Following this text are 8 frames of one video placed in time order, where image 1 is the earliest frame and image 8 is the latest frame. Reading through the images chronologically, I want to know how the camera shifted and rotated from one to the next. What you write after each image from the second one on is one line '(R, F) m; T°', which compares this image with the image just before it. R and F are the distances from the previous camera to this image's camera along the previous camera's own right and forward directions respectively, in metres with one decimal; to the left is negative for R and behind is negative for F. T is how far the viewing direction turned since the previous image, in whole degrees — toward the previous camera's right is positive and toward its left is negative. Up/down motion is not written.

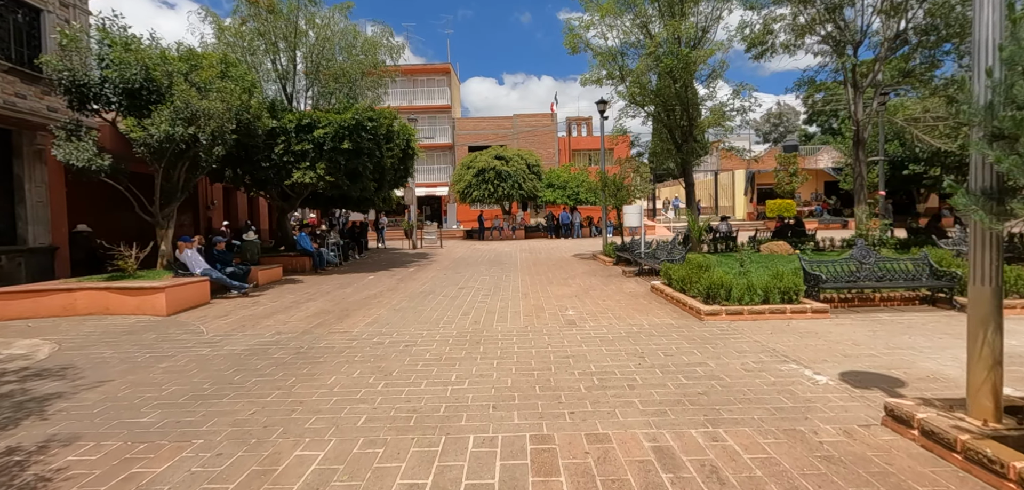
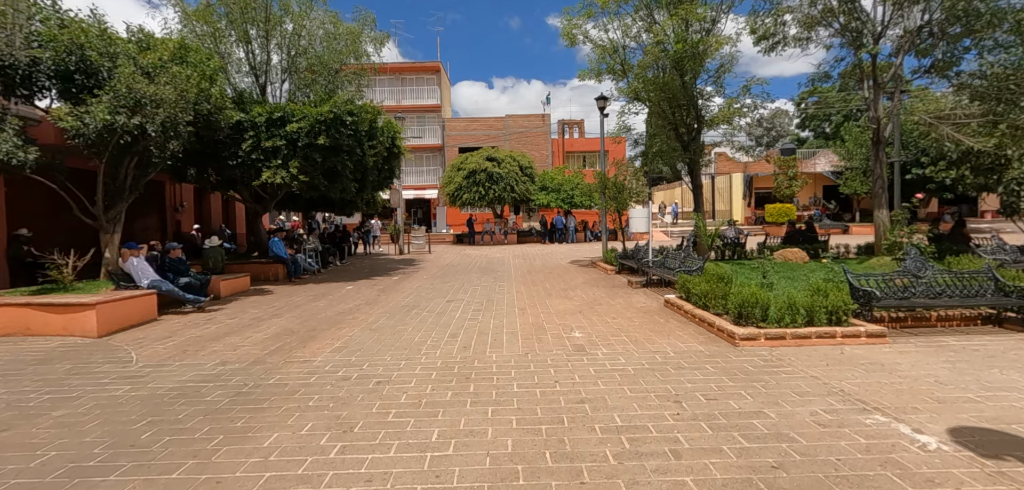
(-0.1, +1.2) m; +1°
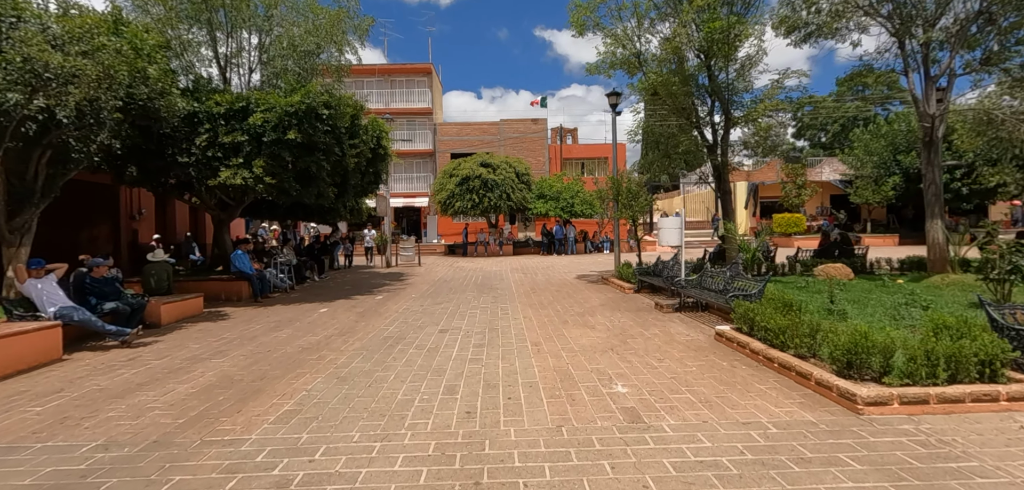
(-0.3, +1.8) m; +1°
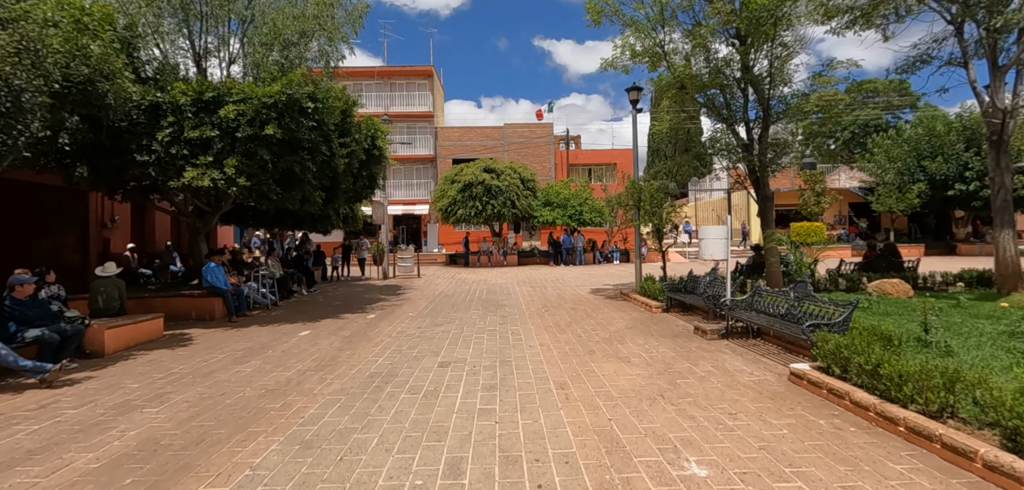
(-0.2, +1.4) m; 0°
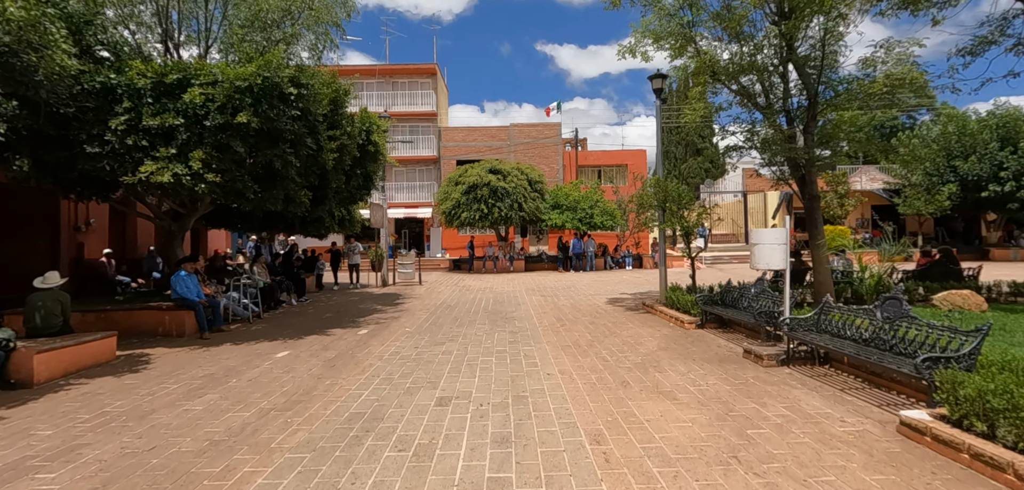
(-0.1, +1.3) m; -1°
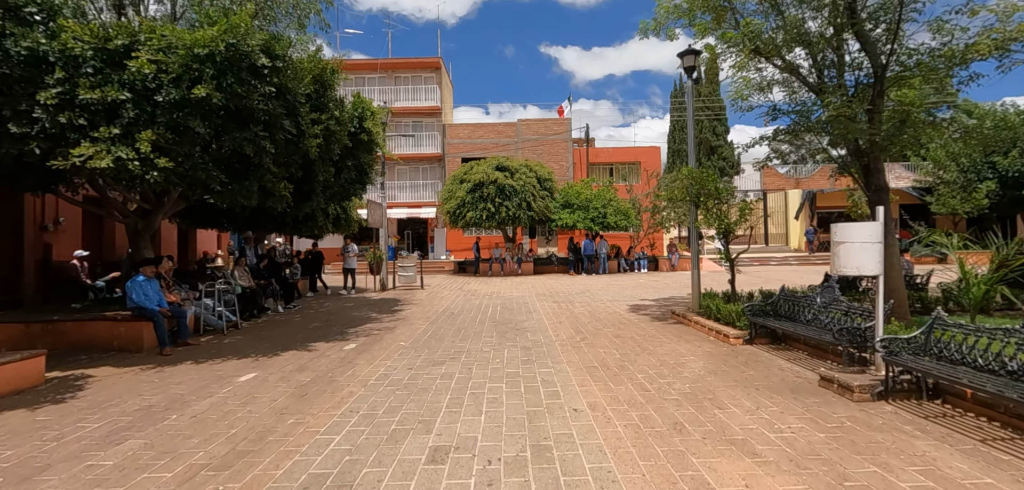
(-0.1, +1.3) m; -1°
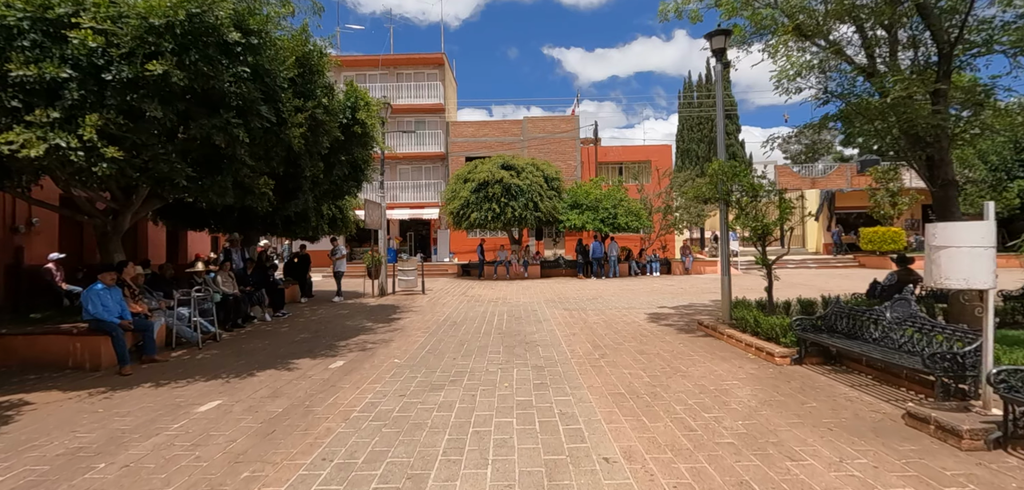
(-0.1, +1.0) m; -1°
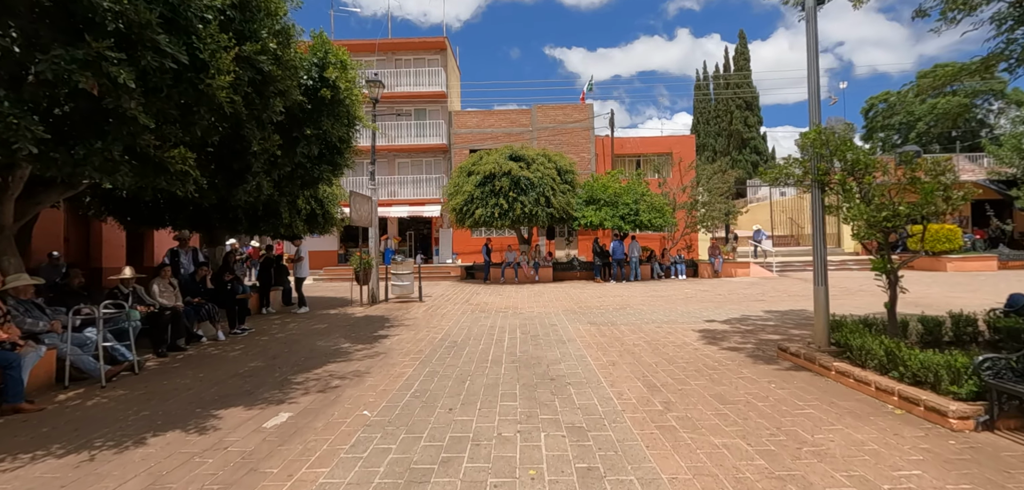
(-0.2, +2.2) m; -1°
